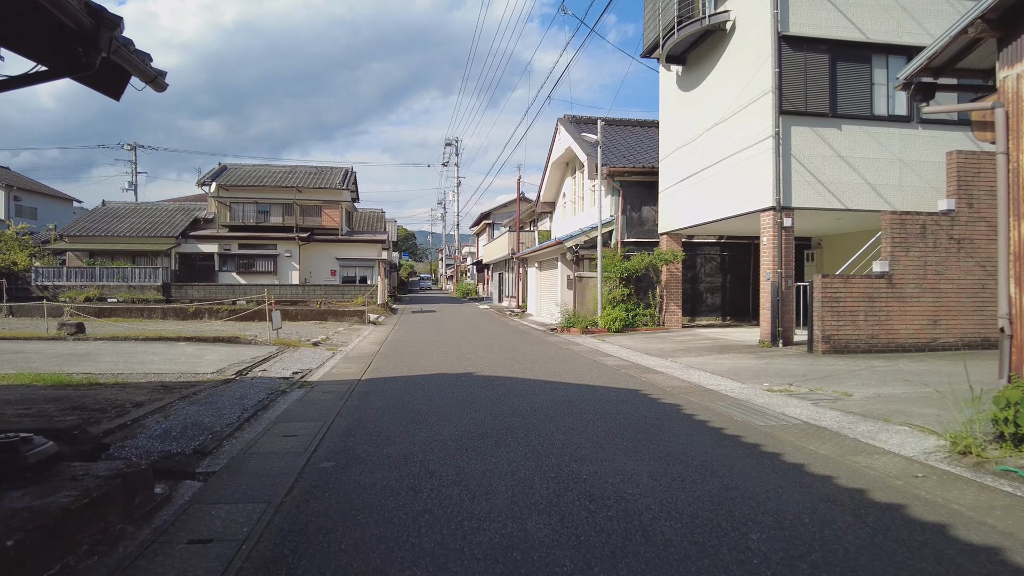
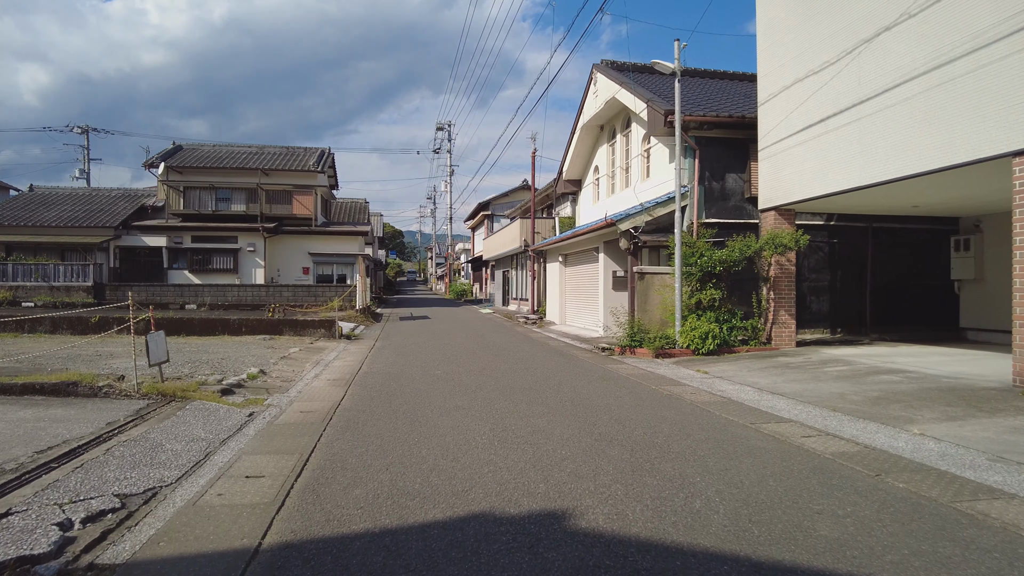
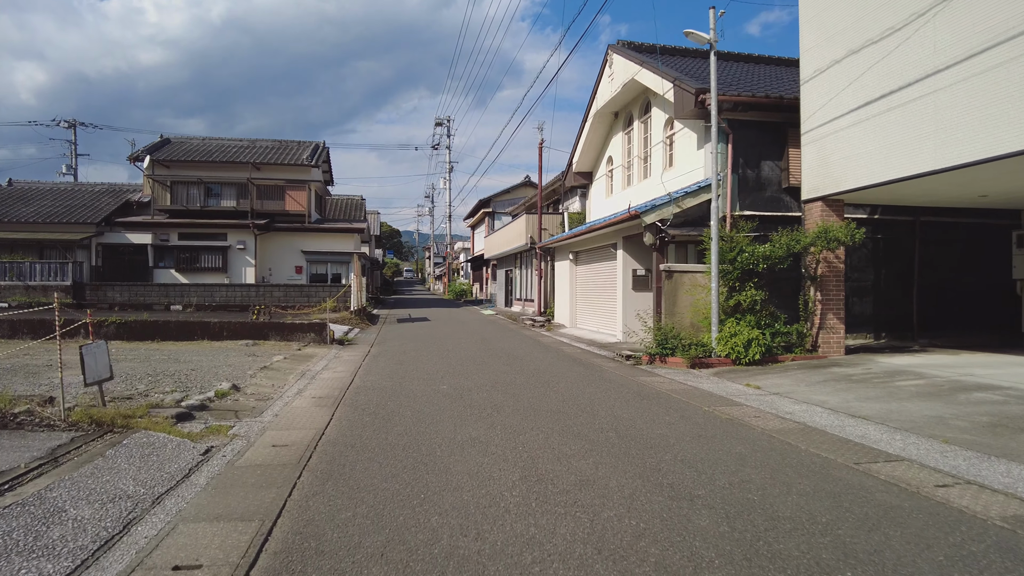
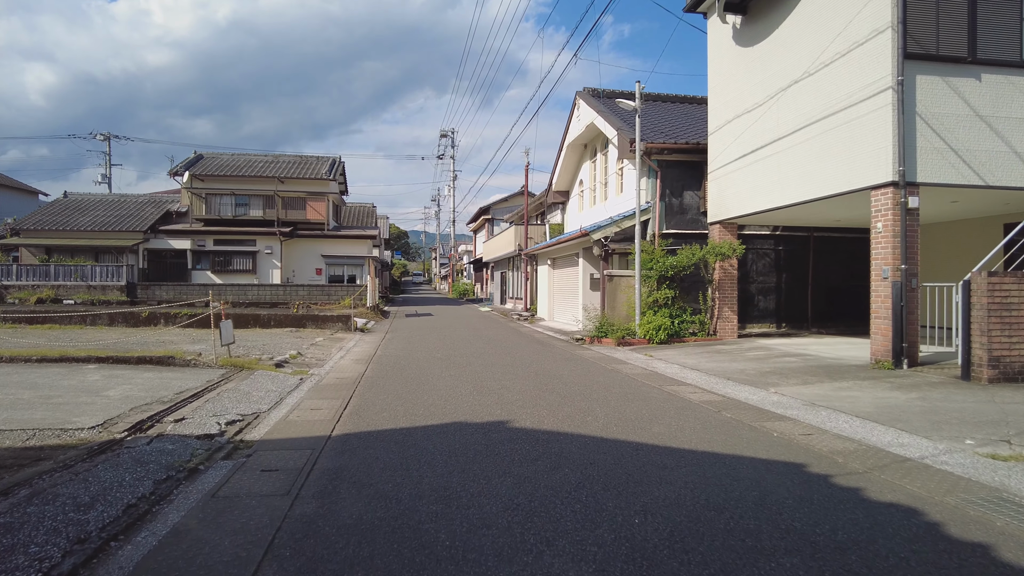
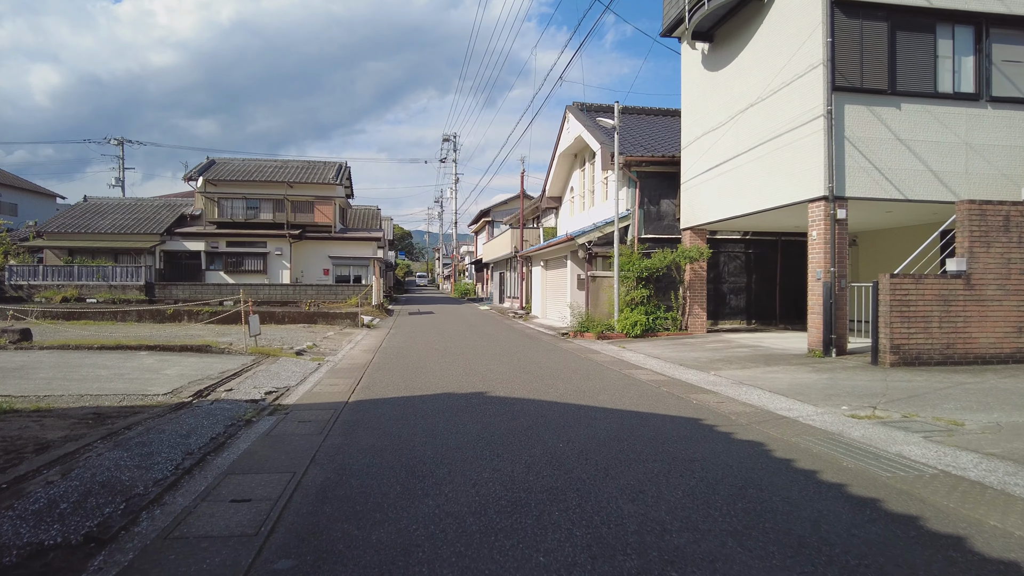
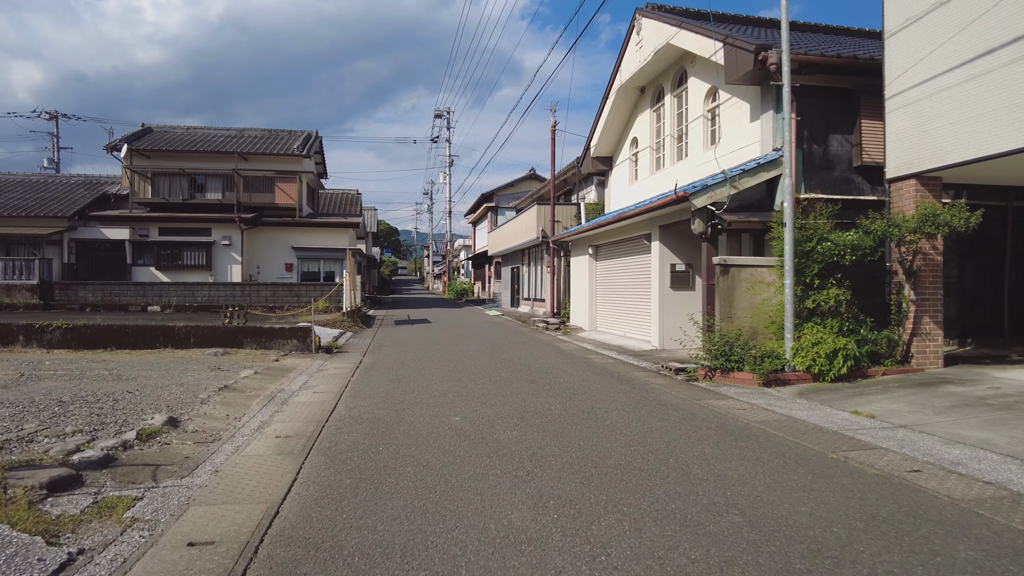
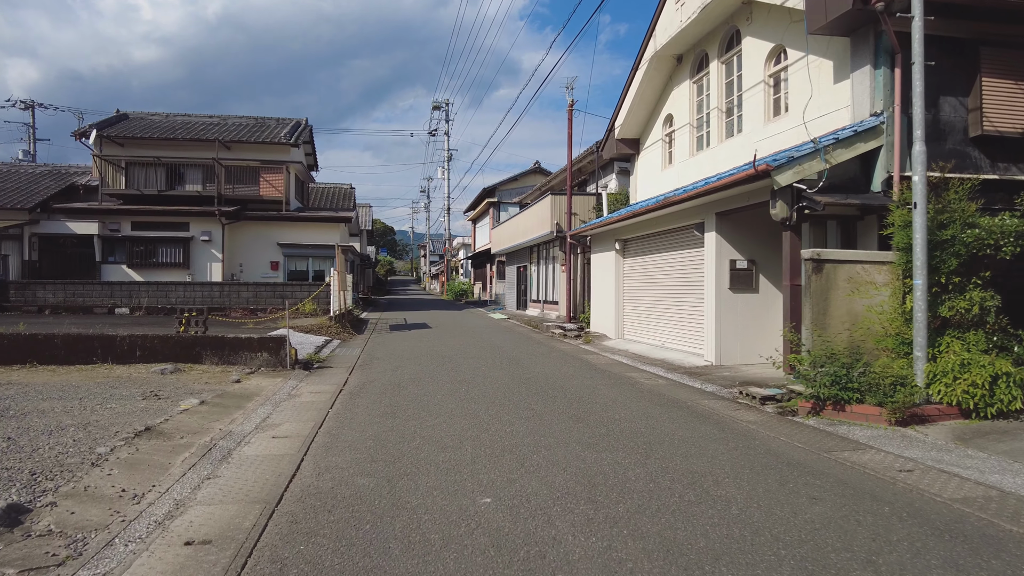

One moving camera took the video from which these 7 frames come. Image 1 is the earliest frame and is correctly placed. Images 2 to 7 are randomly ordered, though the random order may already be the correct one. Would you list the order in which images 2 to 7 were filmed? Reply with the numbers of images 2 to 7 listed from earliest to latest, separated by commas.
5, 4, 2, 3, 6, 7
